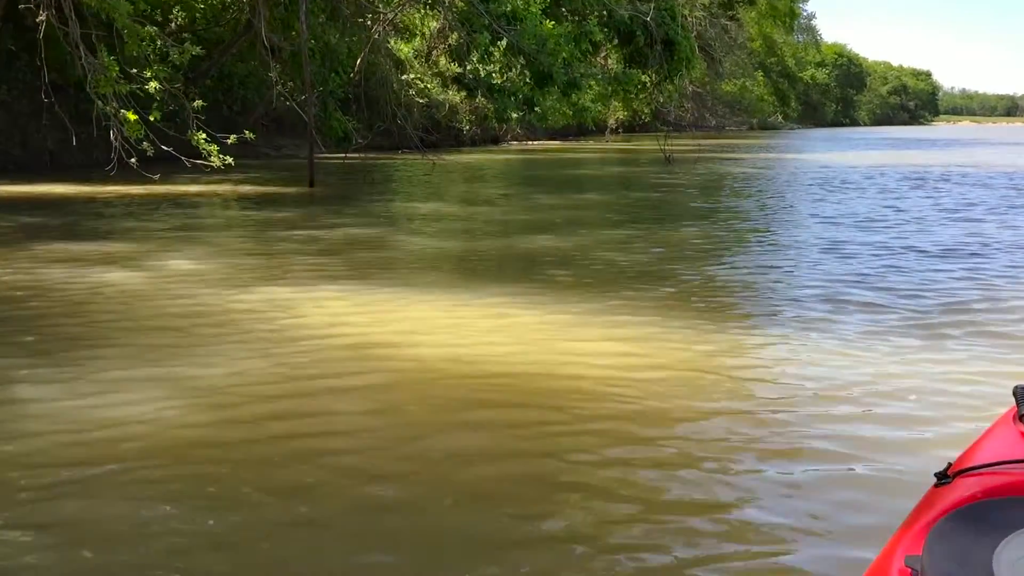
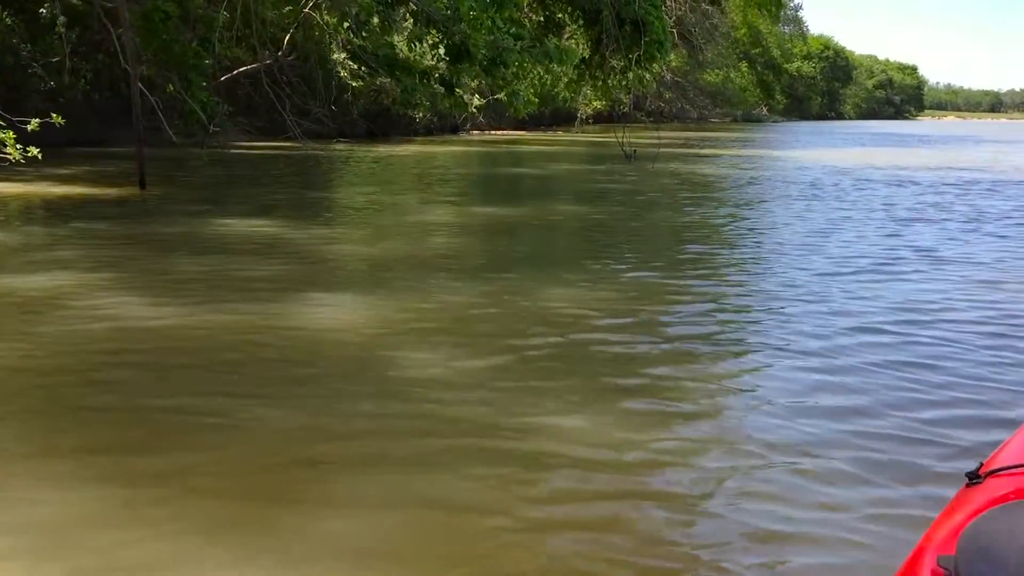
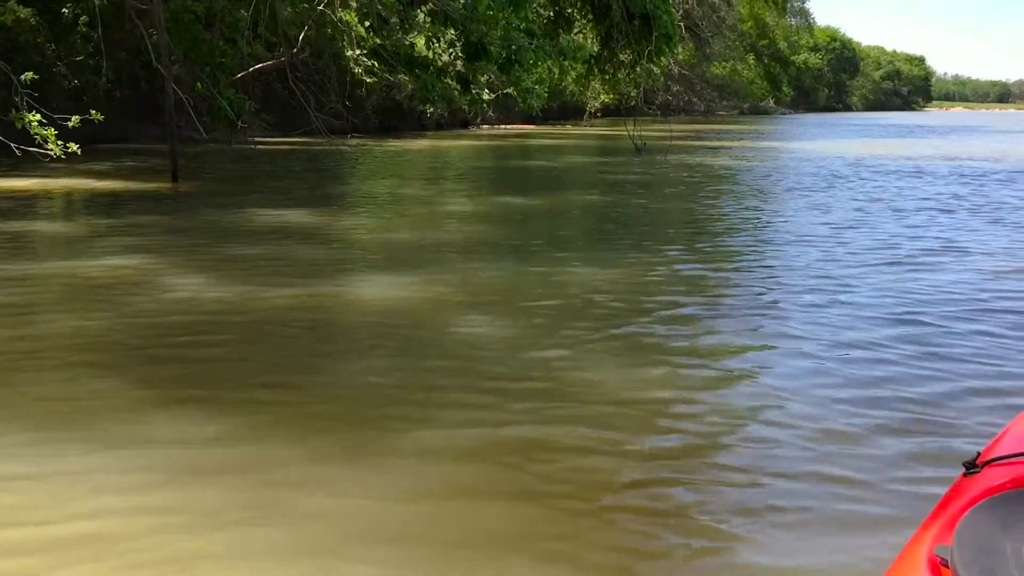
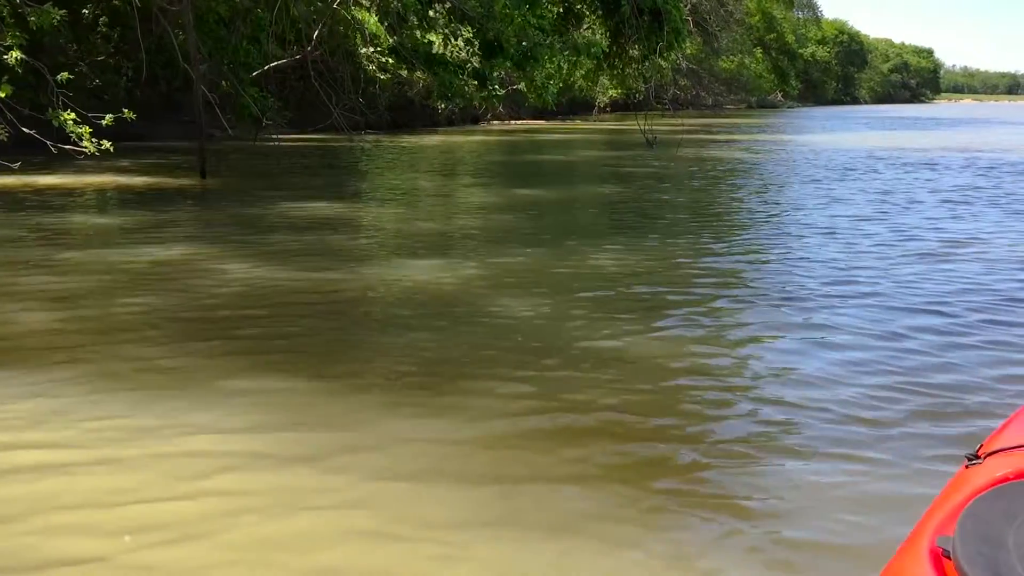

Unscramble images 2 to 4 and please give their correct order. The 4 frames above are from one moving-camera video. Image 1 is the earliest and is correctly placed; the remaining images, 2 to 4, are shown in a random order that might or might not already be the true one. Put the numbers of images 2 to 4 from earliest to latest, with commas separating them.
4, 3, 2
